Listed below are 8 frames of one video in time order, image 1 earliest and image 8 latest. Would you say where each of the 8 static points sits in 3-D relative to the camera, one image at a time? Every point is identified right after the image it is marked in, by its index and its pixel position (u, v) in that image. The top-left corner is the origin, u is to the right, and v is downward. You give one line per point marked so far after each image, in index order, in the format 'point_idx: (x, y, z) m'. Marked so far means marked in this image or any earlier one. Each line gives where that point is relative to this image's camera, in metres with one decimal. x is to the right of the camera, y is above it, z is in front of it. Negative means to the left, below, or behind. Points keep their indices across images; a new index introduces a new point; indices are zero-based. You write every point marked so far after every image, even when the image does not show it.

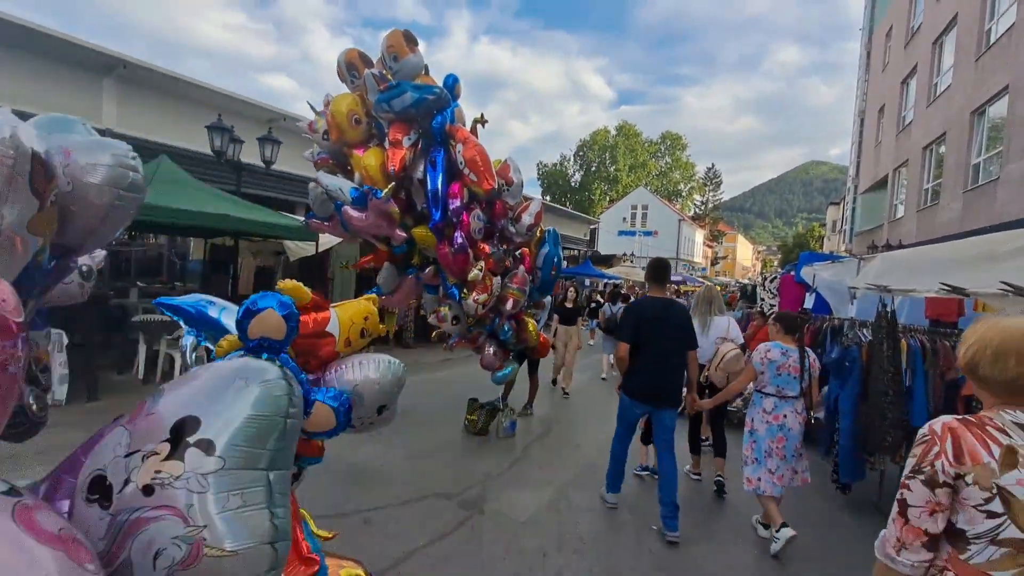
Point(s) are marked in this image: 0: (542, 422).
0: (+0.4, -1.7, +6.4) m
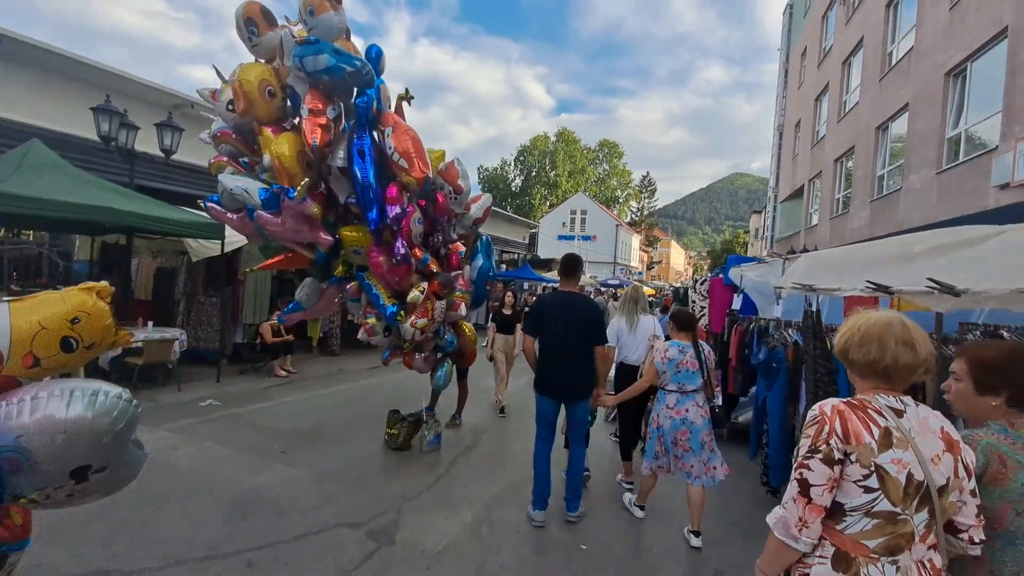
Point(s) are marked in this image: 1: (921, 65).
0: (-0.5, -1.8, +6.0) m
1: (+11.6, +6.3, +13.9) m
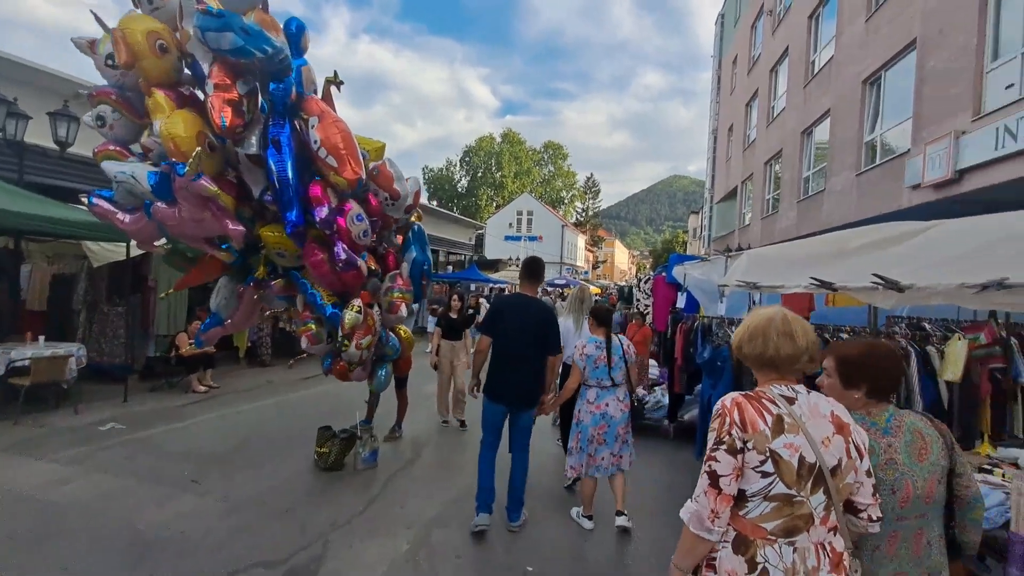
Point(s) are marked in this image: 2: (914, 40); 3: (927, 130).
0: (-1.1, -1.8, +5.6) m
1: (+9.9, +6.5, +14.8) m
2: (+9.4, +5.8, +11.4) m
3: (+9.0, +3.4, +10.6) m
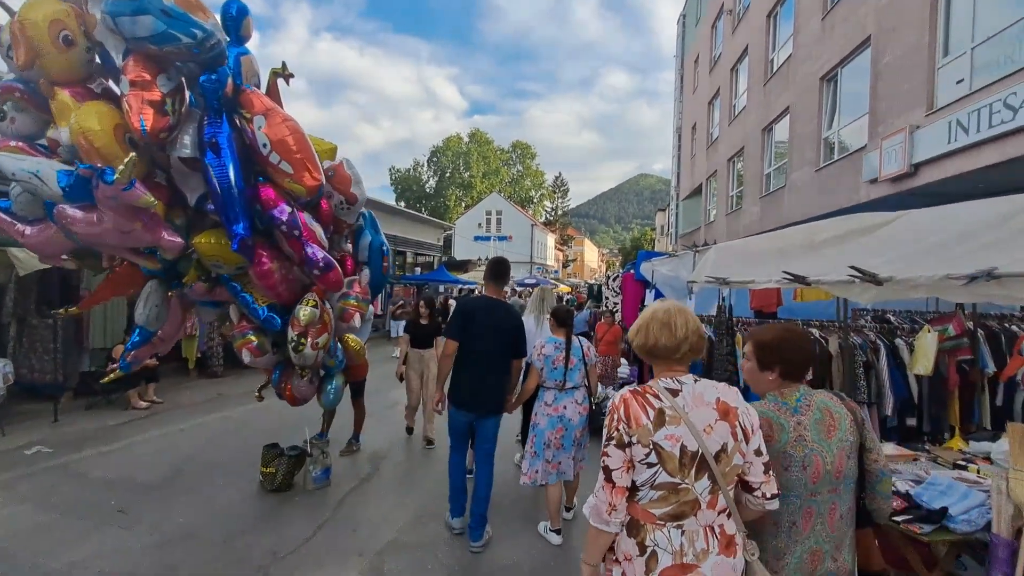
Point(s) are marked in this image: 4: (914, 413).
0: (-1.5, -1.8, +5.2) m
1: (+8.8, +6.7, +15.1) m
2: (+8.5, +6.0, +11.6) m
3: (+8.2, +3.6, +10.8) m
4: (+3.3, -1.0, +4.0) m
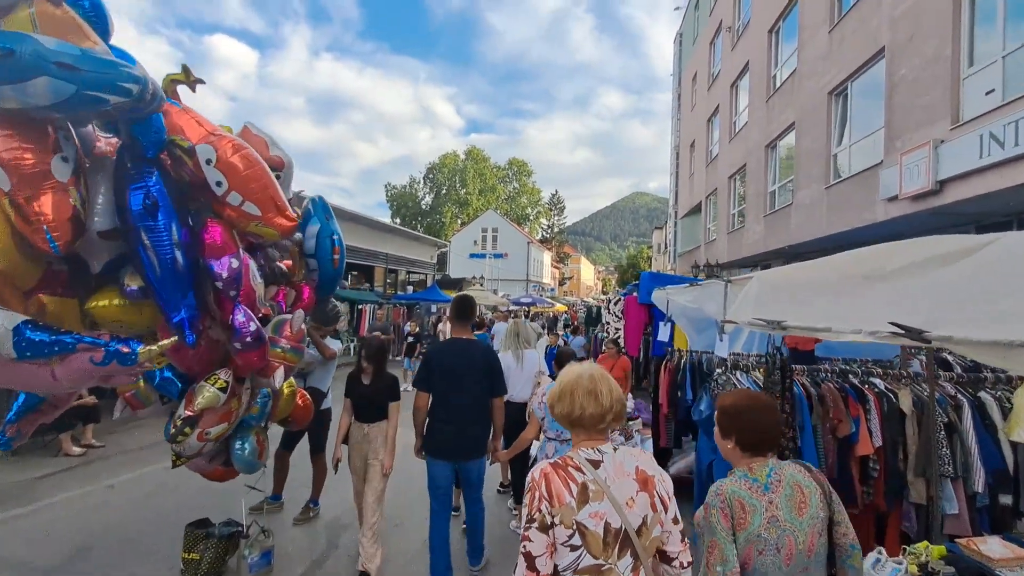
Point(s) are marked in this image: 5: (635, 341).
0: (-1.6, -2.1, +4.3) m
1: (+8.7, +6.0, +14.5) m
2: (+8.3, +5.4, +11.1) m
3: (+8.1, +3.1, +10.2) m
4: (+3.2, -1.3, +3.2) m
5: (+2.5, -1.1, +10.1) m
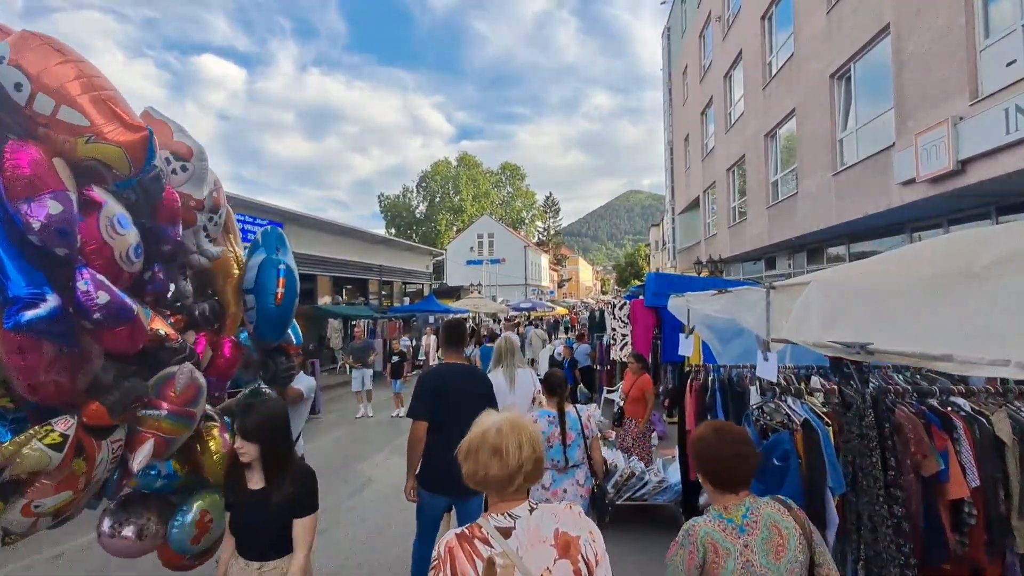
0: (-1.5, -2.3, +3.7) m
1: (+8.3, +6.2, +14.0) m
2: (+8.0, +5.6, +10.5) m
3: (+7.9, +3.3, +9.6) m
4: (+3.2, -1.2, +2.5) m
5: (+2.6, -1.2, +9.5) m
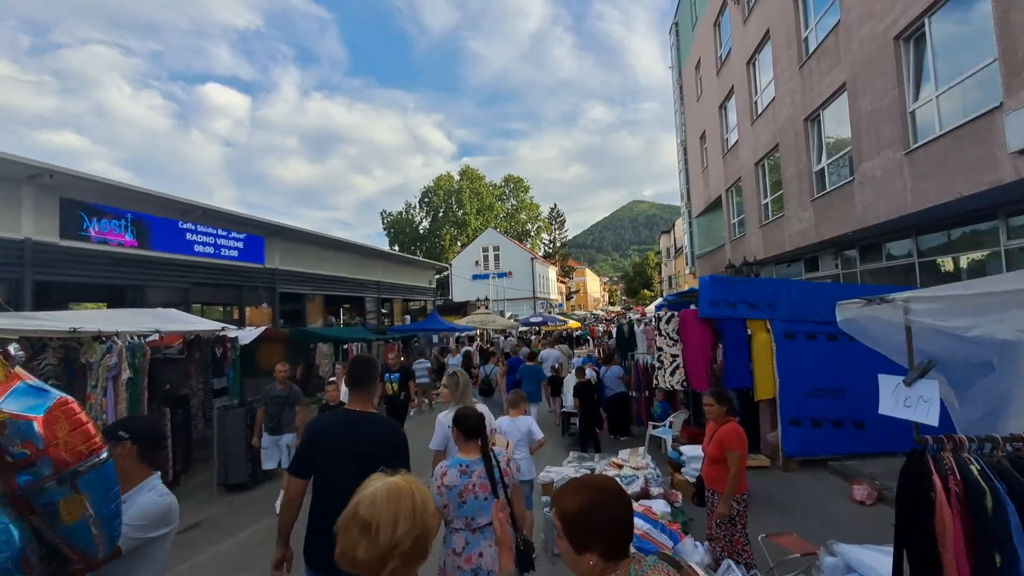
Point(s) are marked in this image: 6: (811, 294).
0: (-1.2, -2.4, +1.6) m
1: (+8.4, +6.2, +12.1) m
2: (+8.1, +5.7, +8.6) m
3: (+8.0, +3.3, +7.6) m
4: (+3.5, -1.1, +0.5) m
5: (+2.9, -1.3, +7.5) m
6: (+4.5, -0.1, +7.4) m
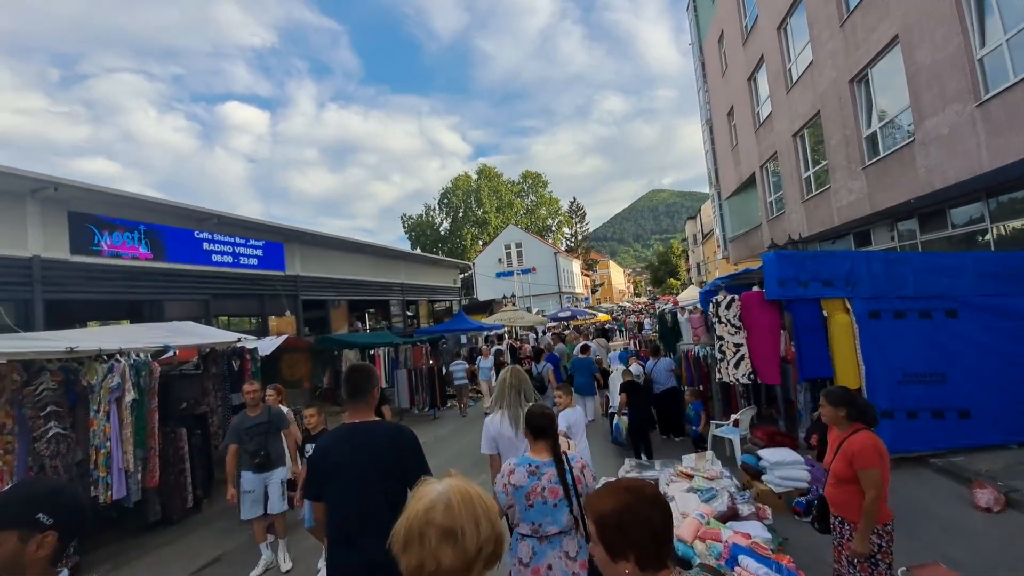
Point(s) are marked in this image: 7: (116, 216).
0: (-0.9, -2.4, +0.9) m
1: (+8.8, +6.8, +10.8) m
2: (+8.4, +6.2, +7.4) m
3: (+8.3, +3.9, +6.4) m
4: (+3.7, -0.8, -0.5) m
5: (+3.4, -1.0, +6.5) m
6: (+5.0, +0.3, +6.4) m
7: (-8.0, +1.5, +9.9) m
